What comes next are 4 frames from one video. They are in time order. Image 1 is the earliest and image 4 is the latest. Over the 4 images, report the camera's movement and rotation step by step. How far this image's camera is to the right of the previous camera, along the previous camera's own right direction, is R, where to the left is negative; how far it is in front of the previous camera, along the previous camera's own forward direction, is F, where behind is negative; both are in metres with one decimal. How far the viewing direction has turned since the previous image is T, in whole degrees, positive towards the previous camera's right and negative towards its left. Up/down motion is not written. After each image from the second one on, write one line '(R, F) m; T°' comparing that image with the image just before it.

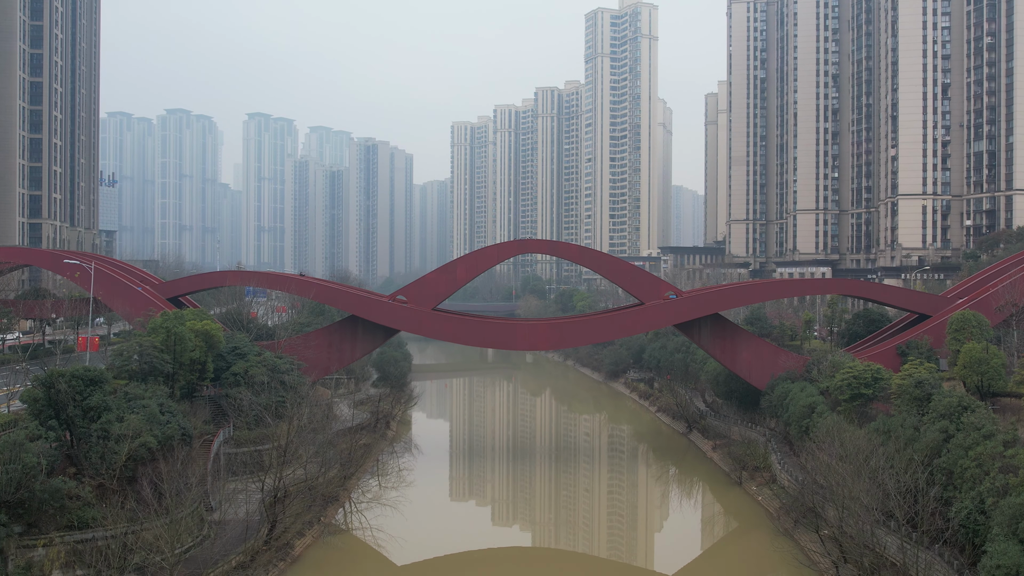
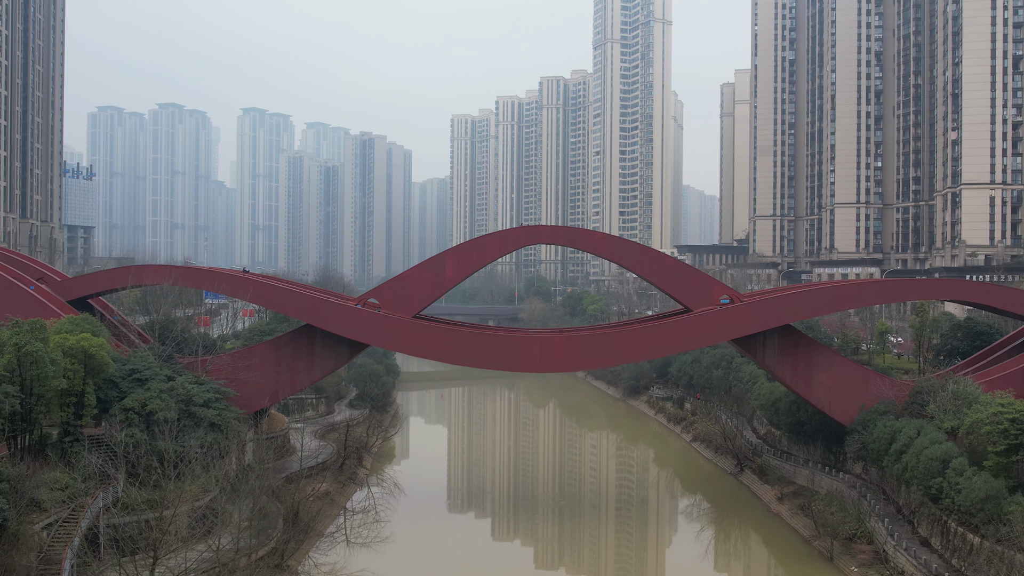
(-0.1, +4.7) m; 0°
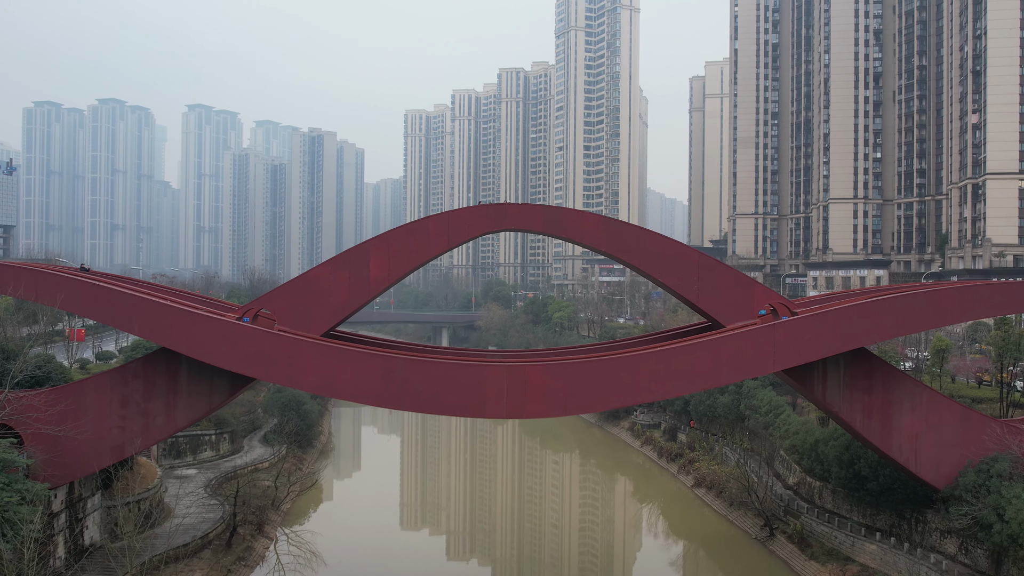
(0.0, +4.6) m; +2°
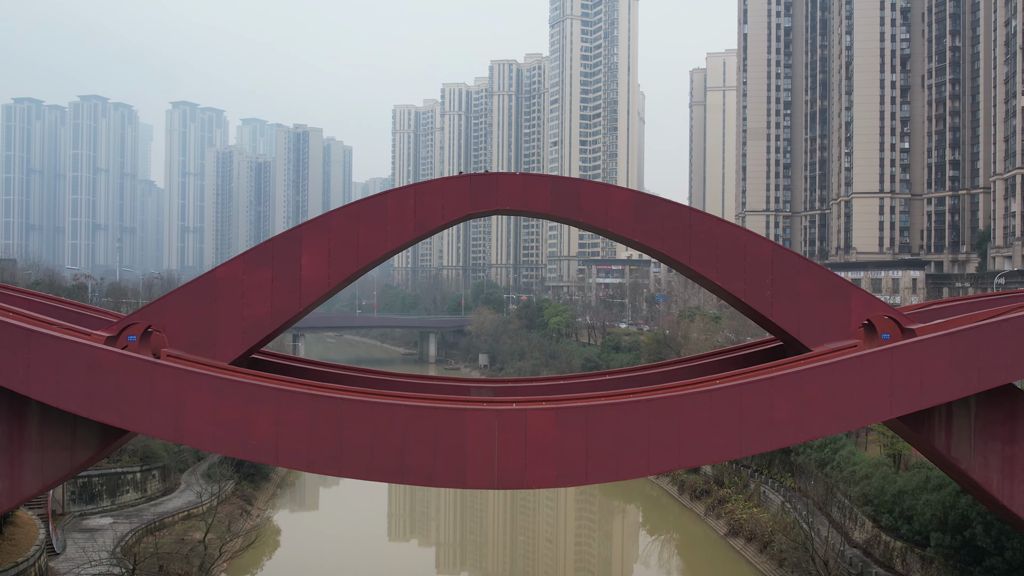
(0.0, +3.1) m; 0°
